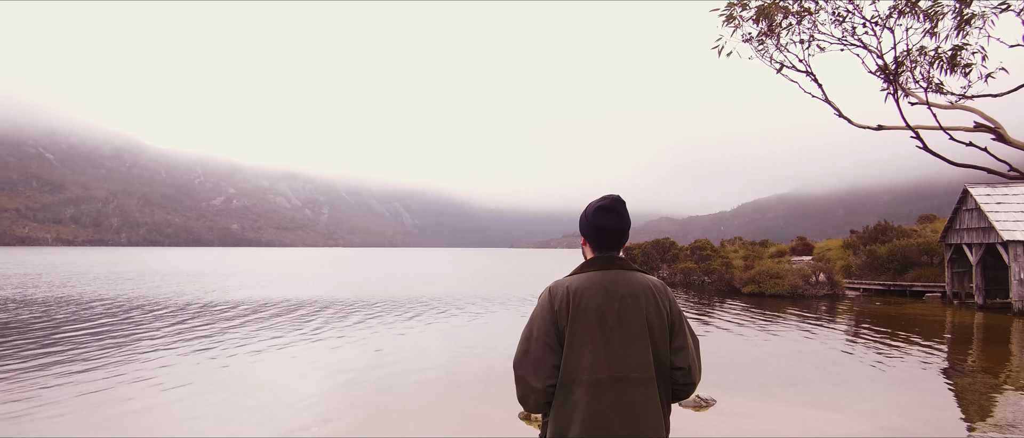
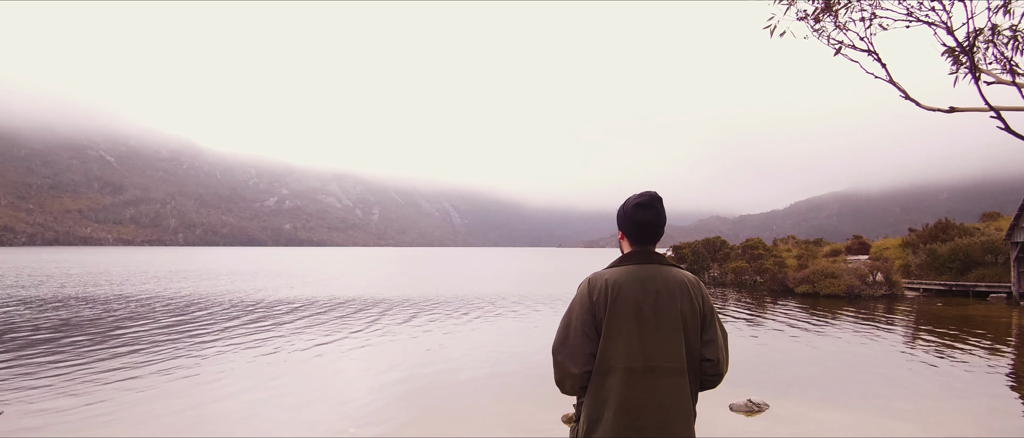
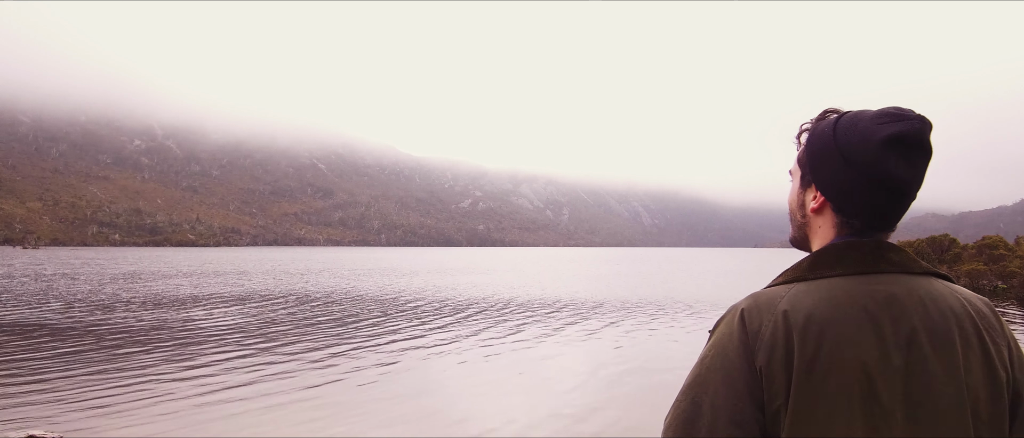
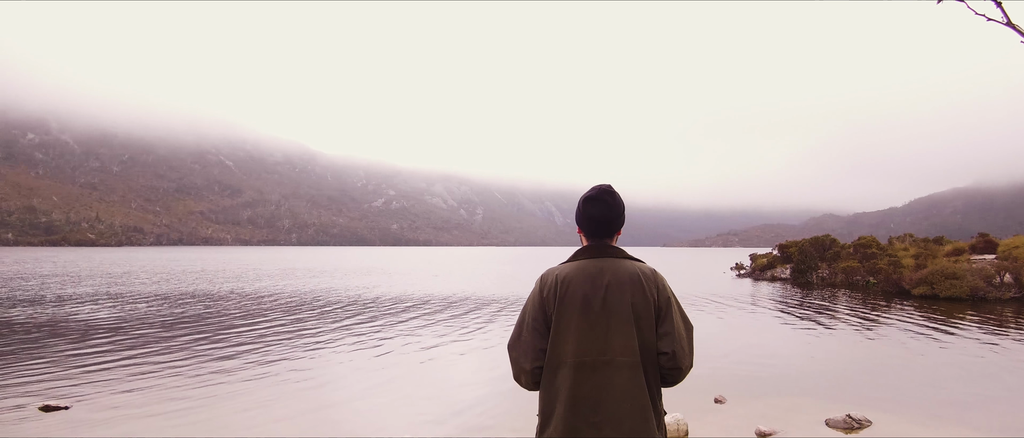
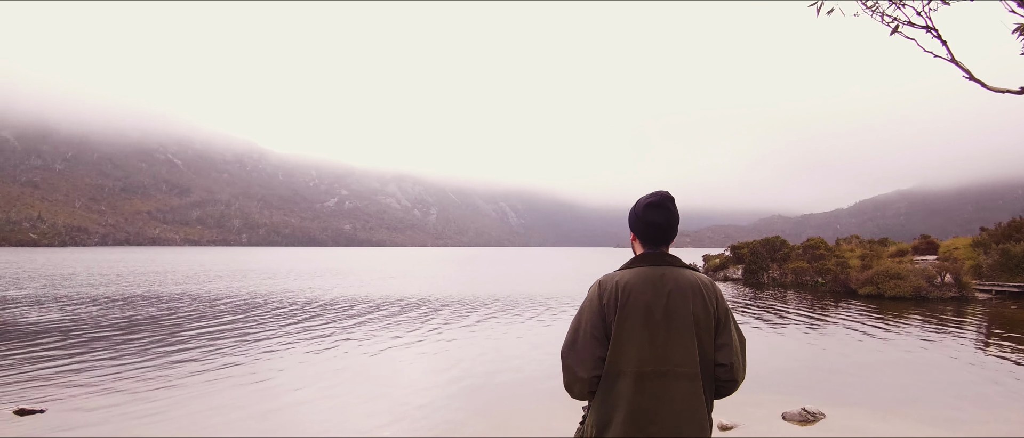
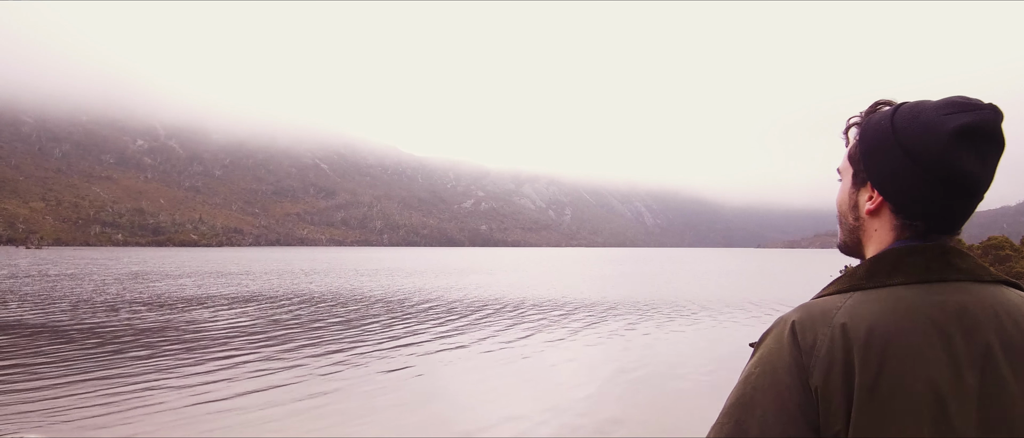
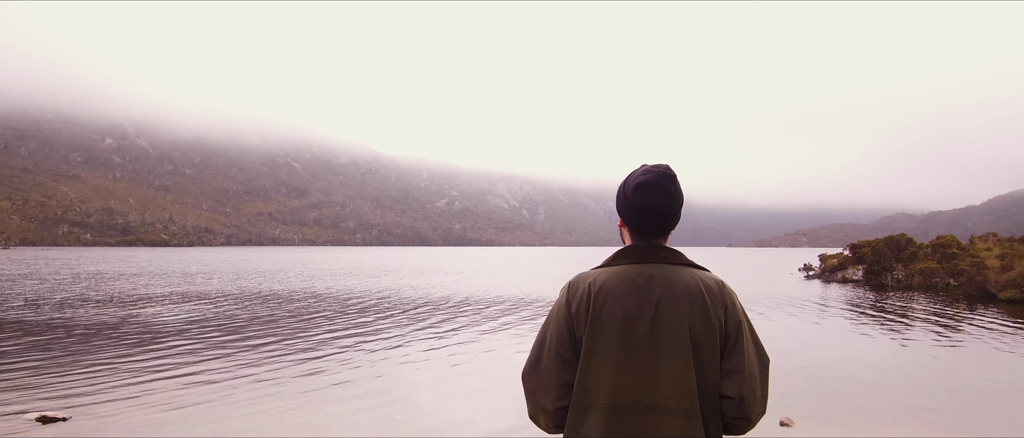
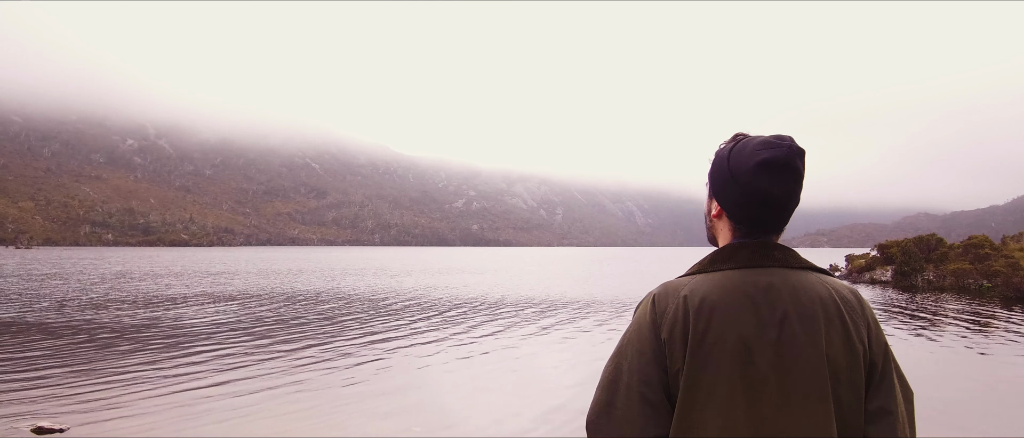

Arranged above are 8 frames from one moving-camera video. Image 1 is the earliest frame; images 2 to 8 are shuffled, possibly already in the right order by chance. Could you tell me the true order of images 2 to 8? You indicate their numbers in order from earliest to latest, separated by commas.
2, 5, 4, 7, 8, 3, 6
